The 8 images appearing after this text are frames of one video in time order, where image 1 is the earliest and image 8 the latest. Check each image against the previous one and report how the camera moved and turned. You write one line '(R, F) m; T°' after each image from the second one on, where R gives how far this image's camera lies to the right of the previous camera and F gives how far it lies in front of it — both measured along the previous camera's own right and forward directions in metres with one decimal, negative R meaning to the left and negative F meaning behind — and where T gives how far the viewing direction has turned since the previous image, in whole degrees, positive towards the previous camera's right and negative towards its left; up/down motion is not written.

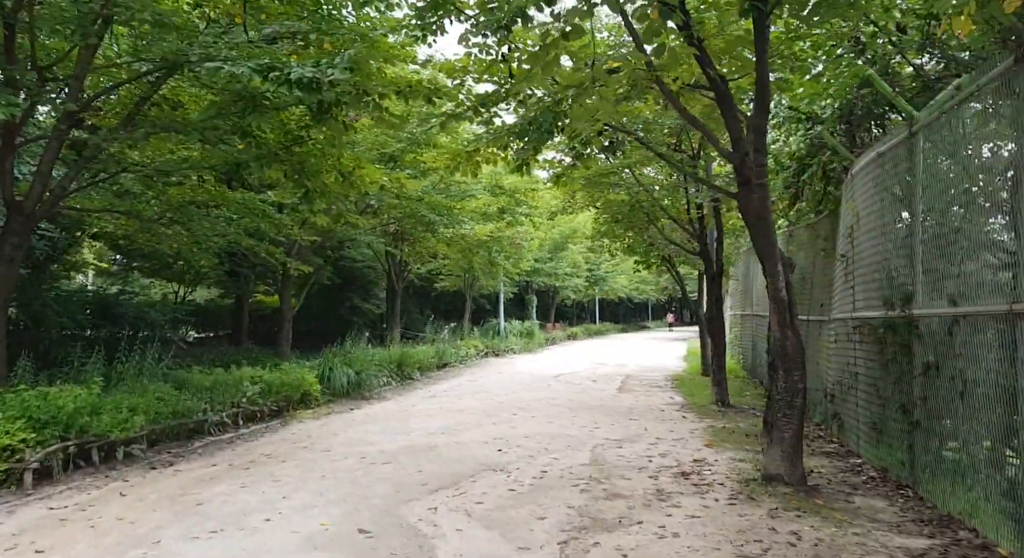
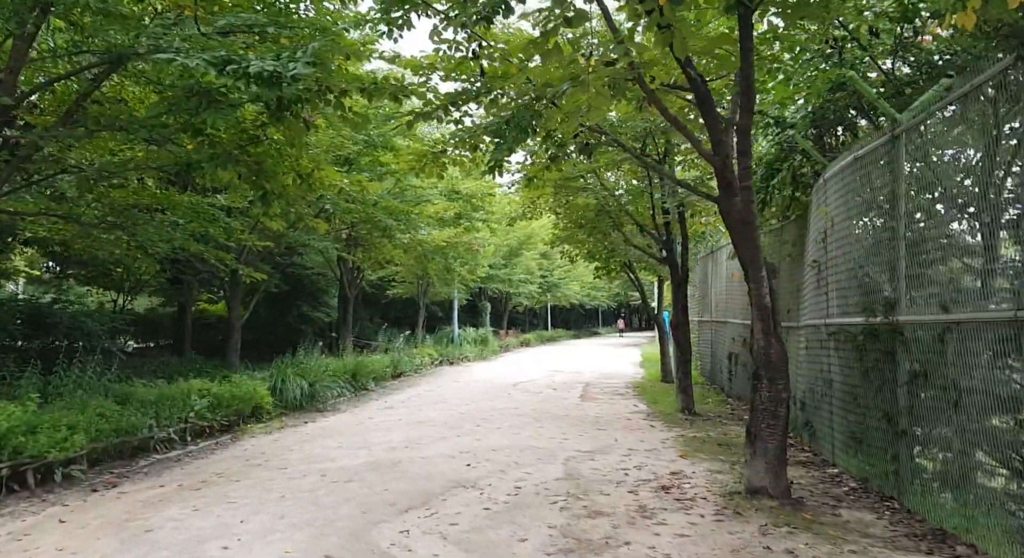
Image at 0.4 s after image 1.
(-0.2, +0.3) m; +4°
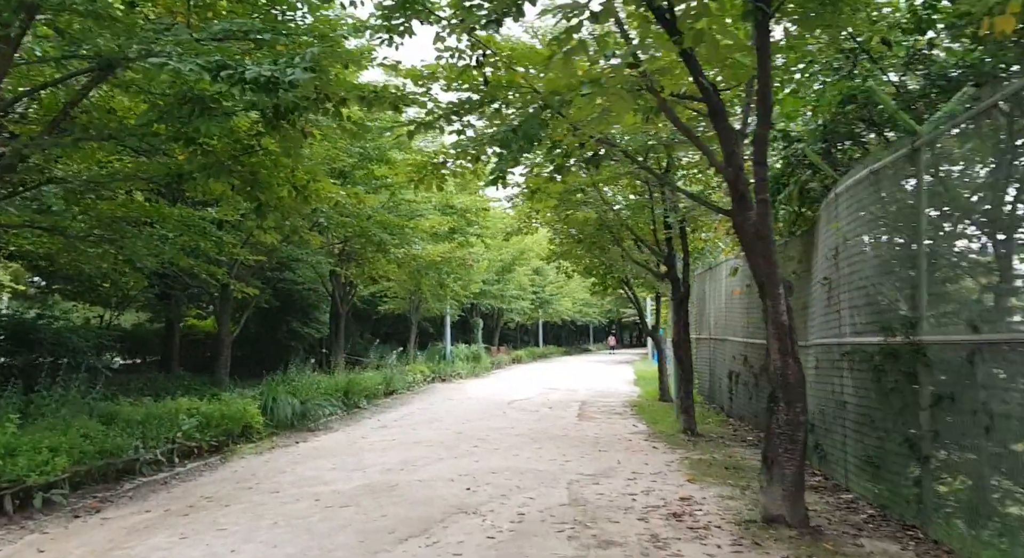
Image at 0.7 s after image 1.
(-0.1, +0.3) m; +1°
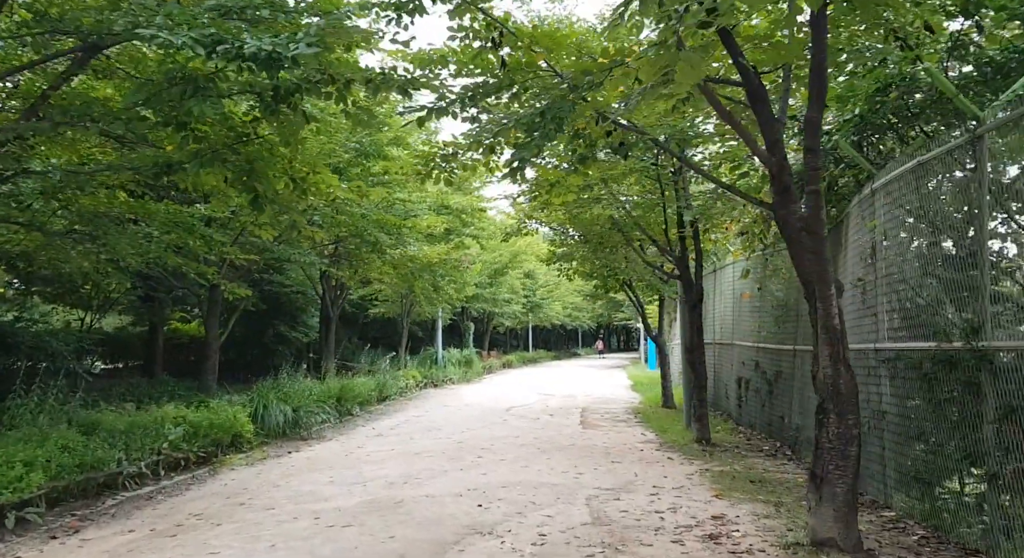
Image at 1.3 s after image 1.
(-0.3, +0.6) m; +1°
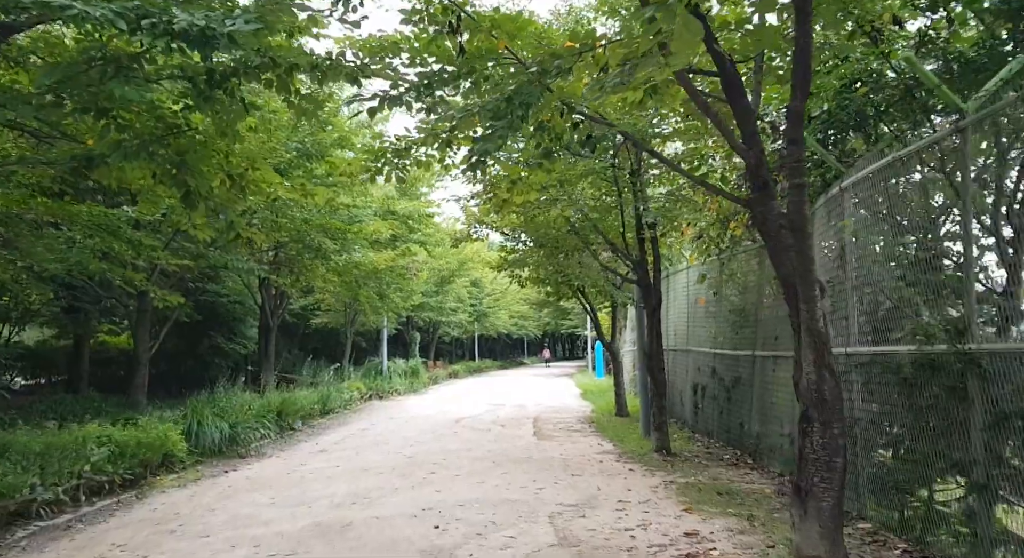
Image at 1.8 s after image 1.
(-0.1, +0.5) m; +4°
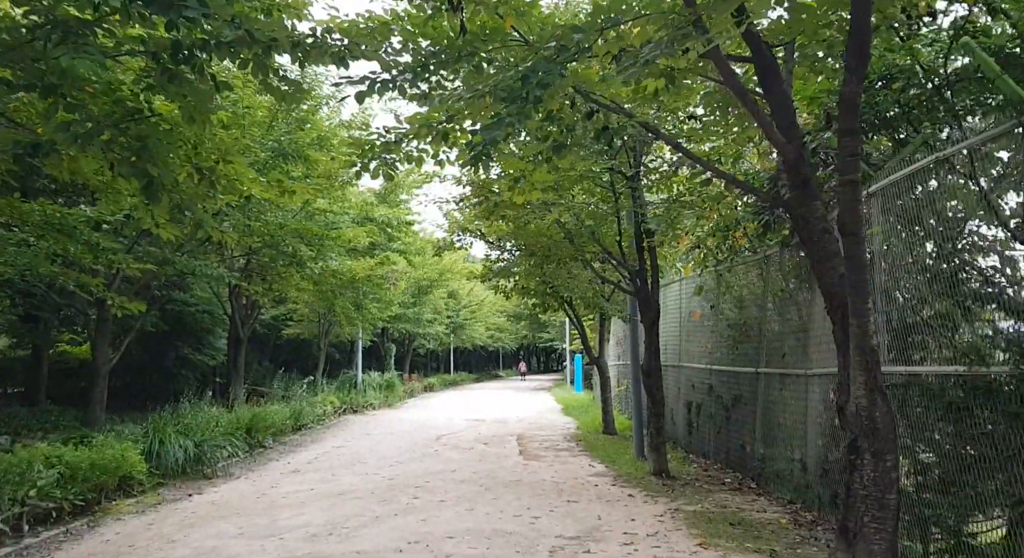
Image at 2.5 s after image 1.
(-0.2, +0.7) m; +2°
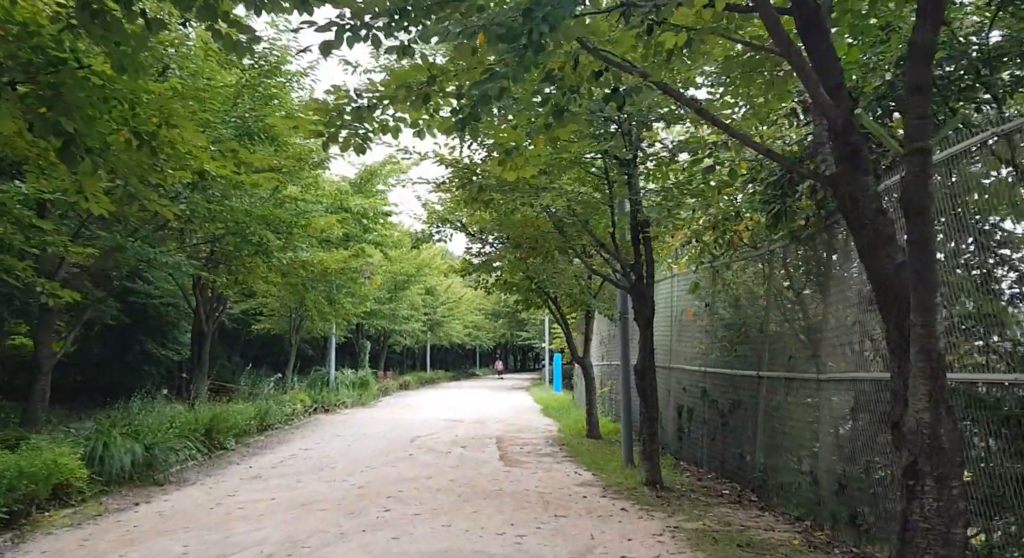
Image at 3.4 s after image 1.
(-0.1, +0.8) m; +2°
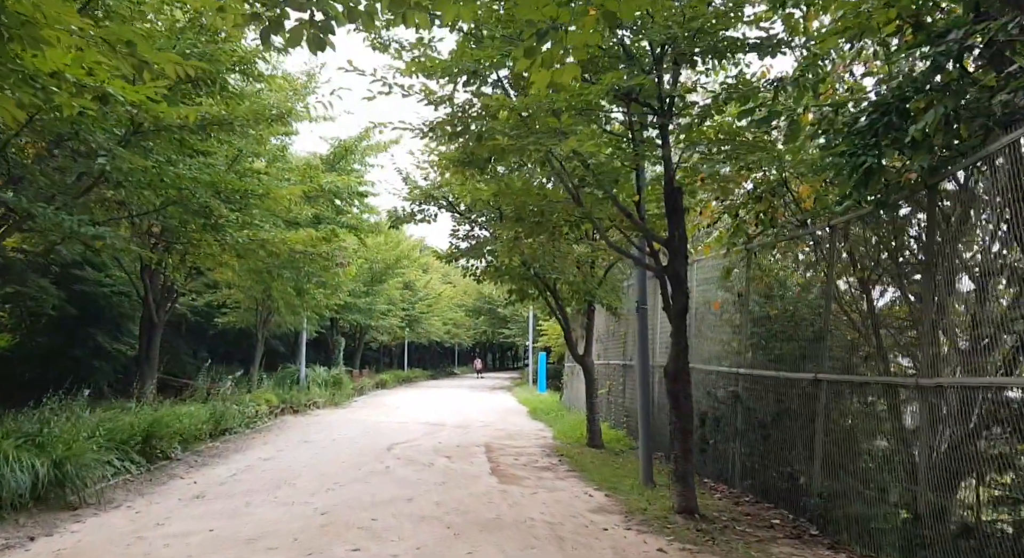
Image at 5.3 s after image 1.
(-0.2, +1.8) m; +2°
